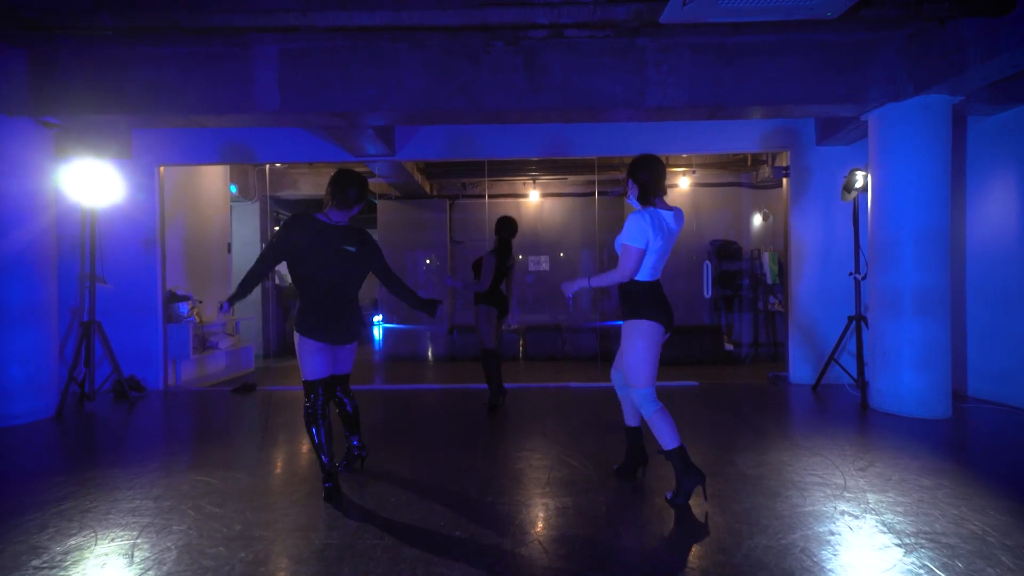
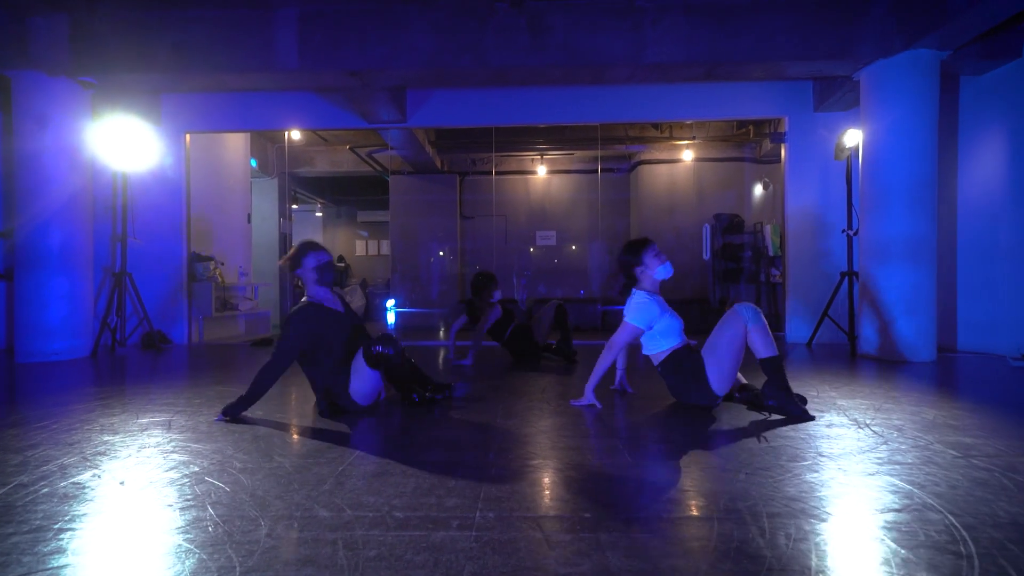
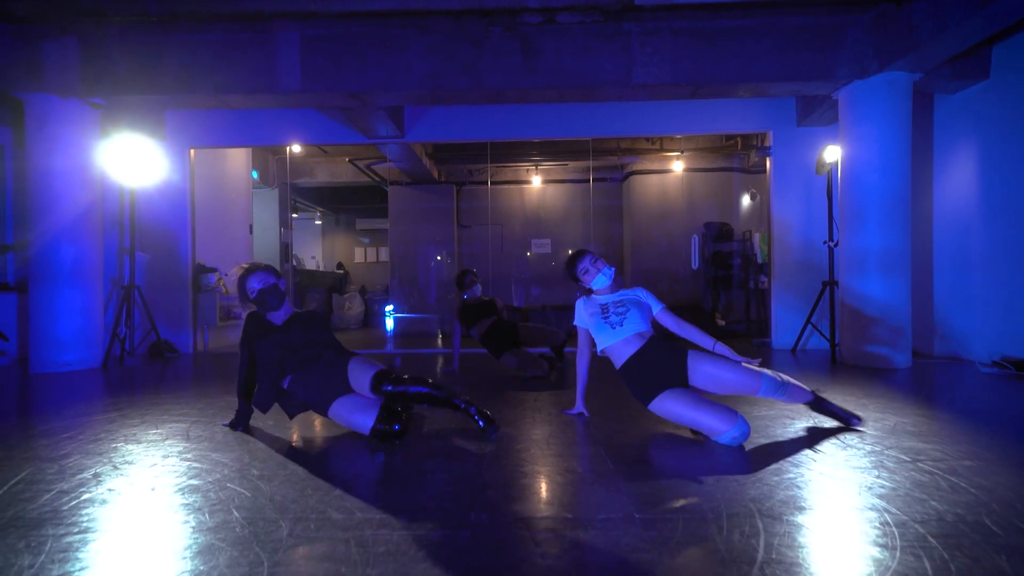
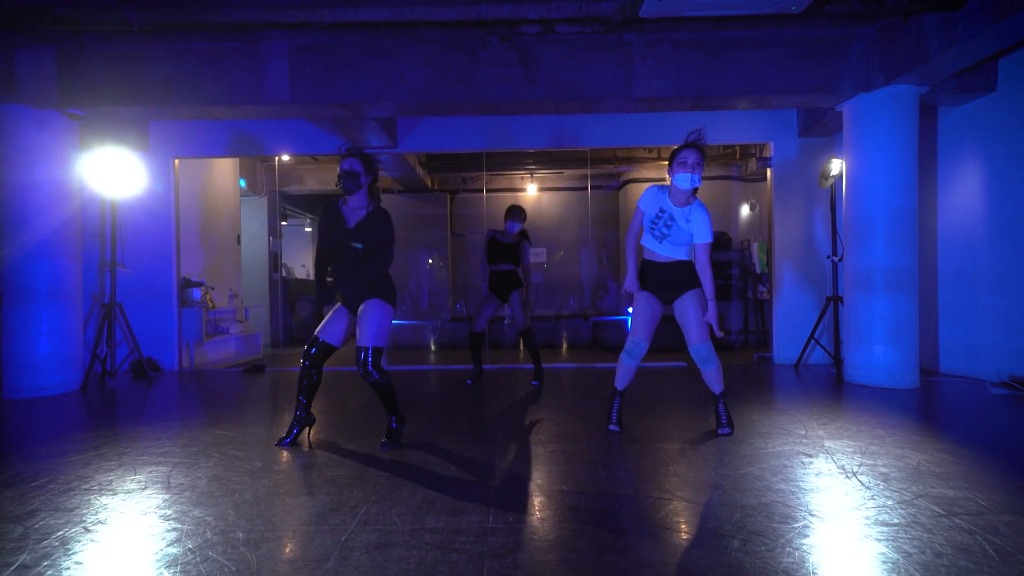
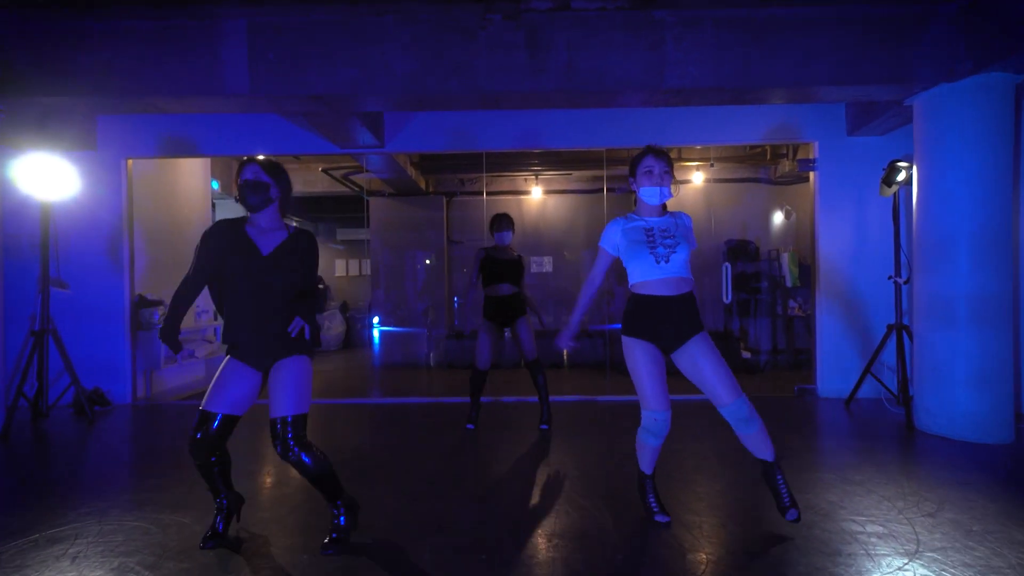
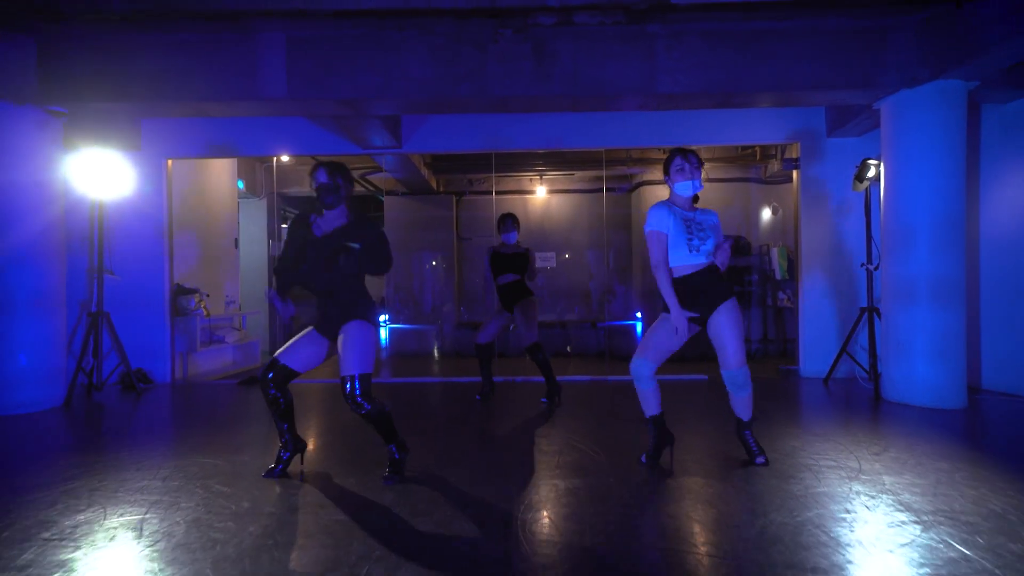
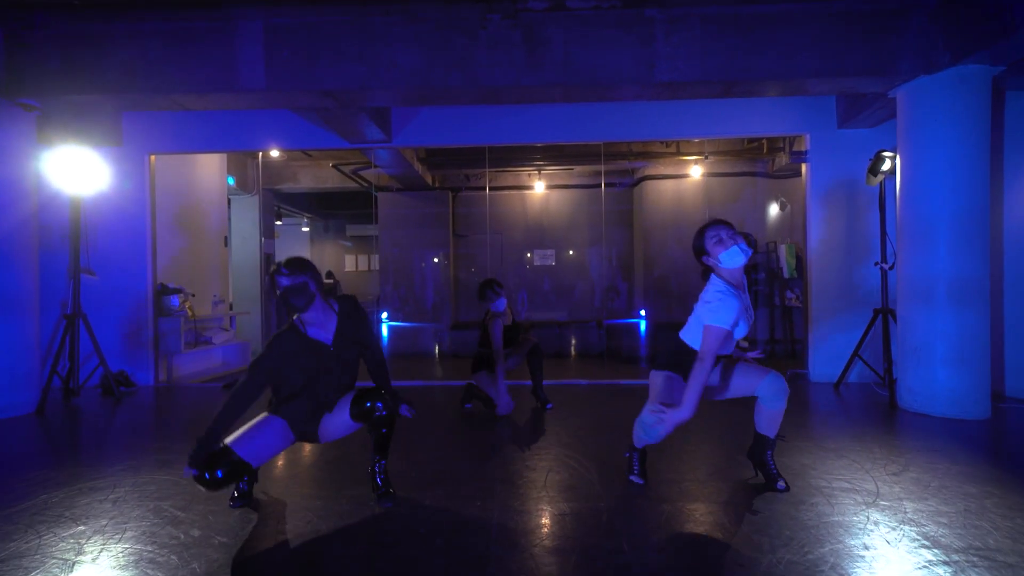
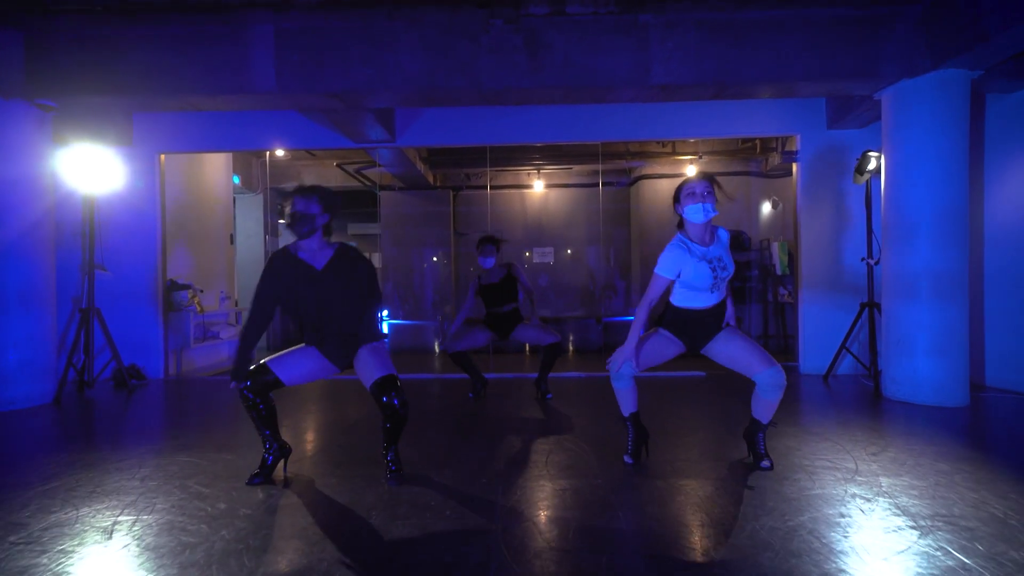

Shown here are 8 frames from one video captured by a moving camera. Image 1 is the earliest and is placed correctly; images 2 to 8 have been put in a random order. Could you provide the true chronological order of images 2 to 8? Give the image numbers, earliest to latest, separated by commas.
5, 6, 4, 8, 7, 3, 2
